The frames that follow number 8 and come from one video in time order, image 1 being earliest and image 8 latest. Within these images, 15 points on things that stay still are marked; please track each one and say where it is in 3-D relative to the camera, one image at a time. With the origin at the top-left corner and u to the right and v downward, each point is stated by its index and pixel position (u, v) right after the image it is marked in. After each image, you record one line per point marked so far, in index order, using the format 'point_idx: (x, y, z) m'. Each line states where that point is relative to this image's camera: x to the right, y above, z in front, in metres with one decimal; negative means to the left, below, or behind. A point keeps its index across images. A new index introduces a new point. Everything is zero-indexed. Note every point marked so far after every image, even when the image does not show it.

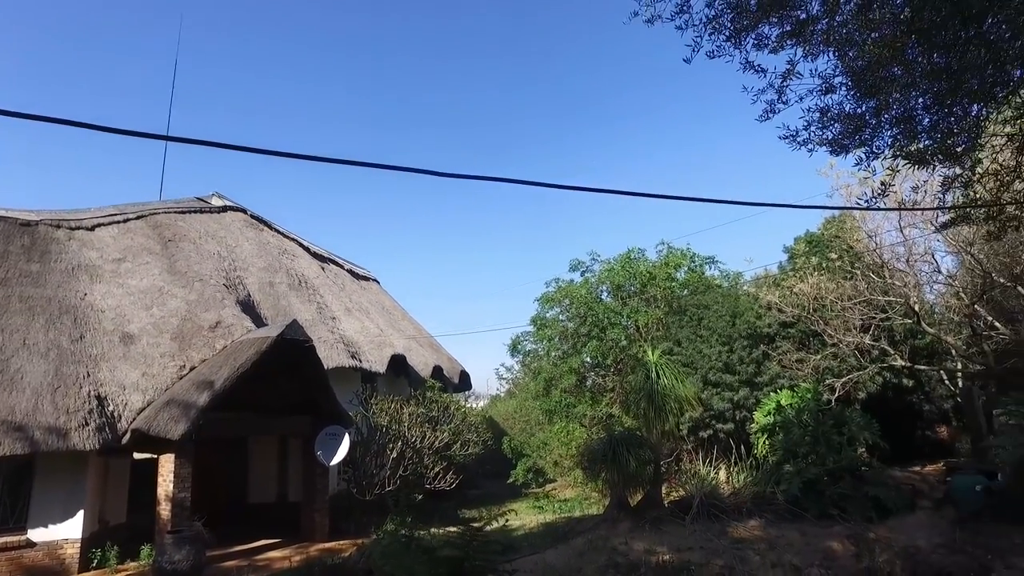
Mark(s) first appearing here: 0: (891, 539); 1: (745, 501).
0: (+5.1, -3.3, +9.3) m
1: (+3.6, -3.3, +10.8) m
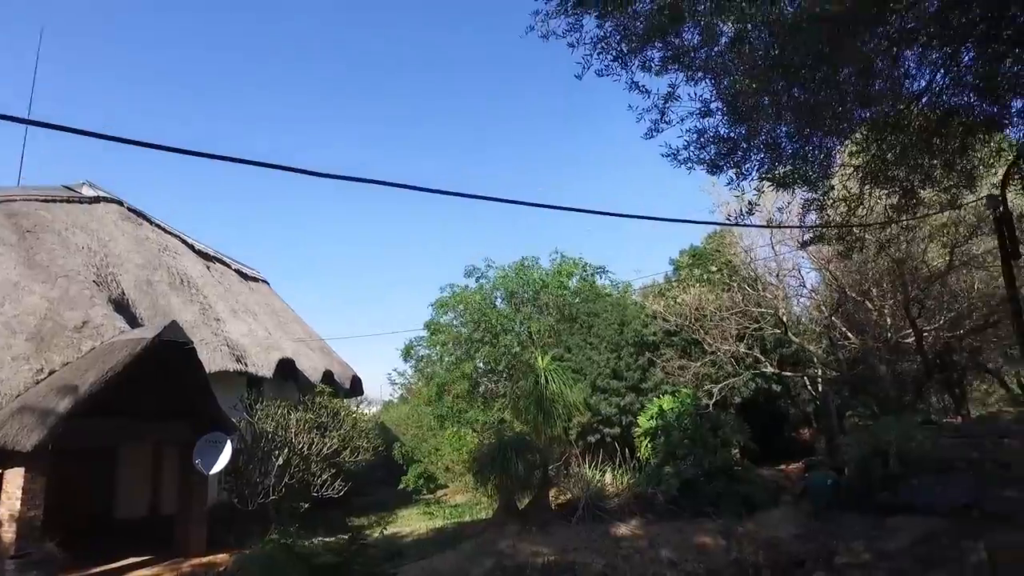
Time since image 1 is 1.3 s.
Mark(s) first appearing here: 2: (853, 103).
0: (+3.5, -3.5, +10.0) m
1: (+1.9, -3.5, +11.3) m
2: (+2.8, +1.6, +5.9) m
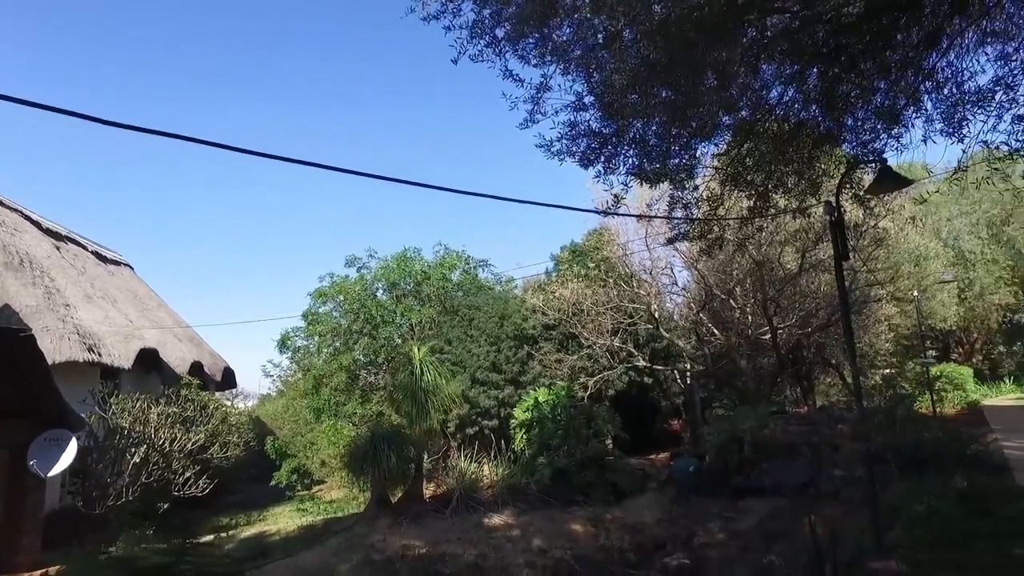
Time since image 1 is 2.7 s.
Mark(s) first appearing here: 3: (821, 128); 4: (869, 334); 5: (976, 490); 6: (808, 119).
0: (+1.7, -3.4, +10.4) m
1: (-0.2, -3.3, +11.4) m
2: (+1.8, +1.6, +6.1) m
3: (+2.9, +1.5, +6.7) m
4: (+8.0, -1.0, +15.4) m
5: (+4.6, -2.0, +6.9) m
6: (+2.8, +1.6, +6.5) m
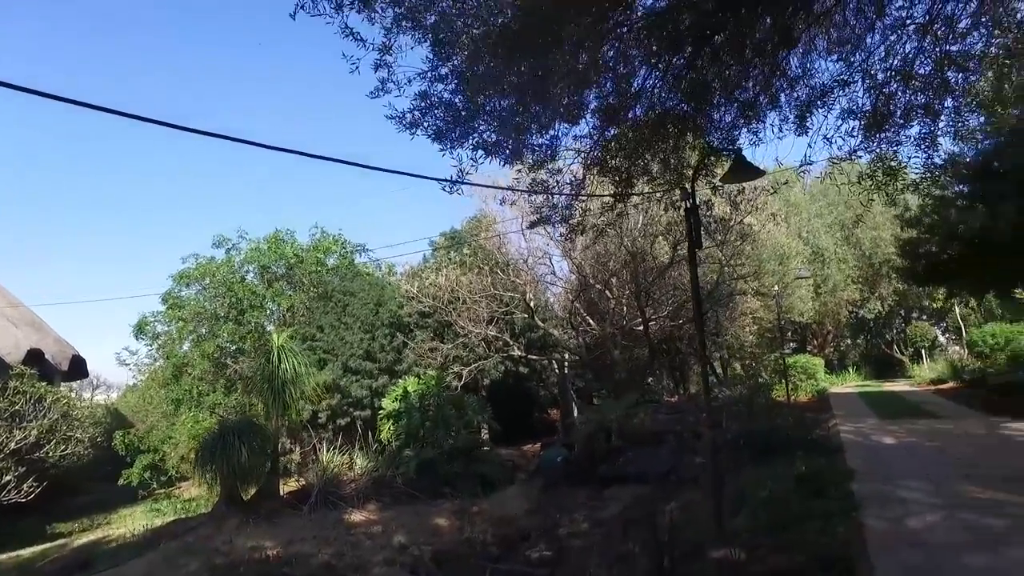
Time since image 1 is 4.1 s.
0: (-0.3, -3.3, +10.1) m
1: (-2.3, -3.1, +10.9) m
2: (+0.5, +1.7, +5.9) m
3: (+1.6, +1.6, +6.6) m
4: (+5.2, -0.9, +16.1) m
5: (+3.1, -1.9, +7.2) m
6: (+1.5, +1.7, +6.4) m
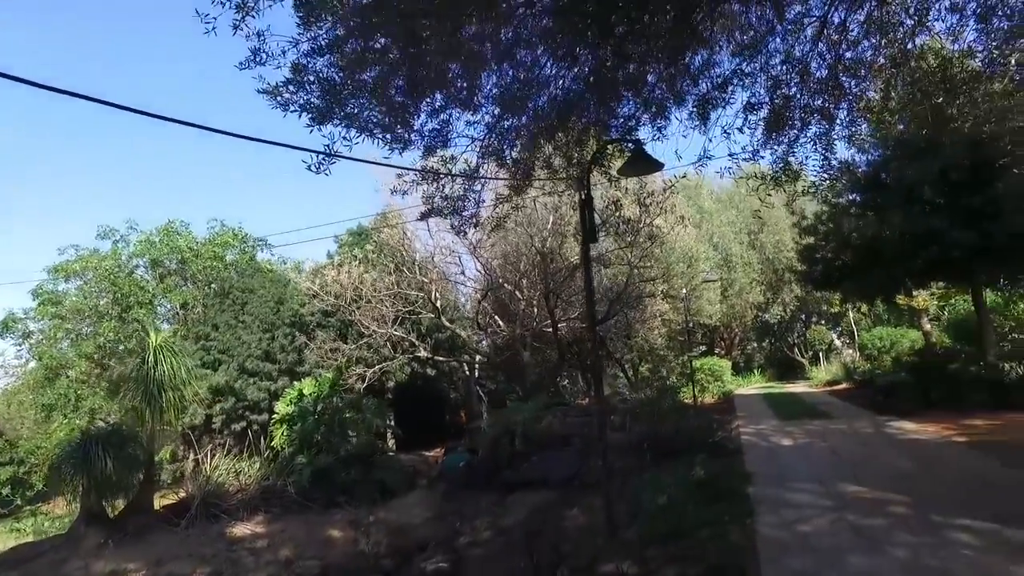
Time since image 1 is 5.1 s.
0: (-1.7, -3.2, +9.6) m
1: (-3.8, -3.0, +10.1) m
2: (-0.3, +1.8, +5.6) m
3: (+0.6, +1.6, +6.4) m
4: (+3.1, -0.9, +16.1) m
5: (+2.0, -2.0, +7.1) m
6: (+0.5, +1.7, +6.2) m
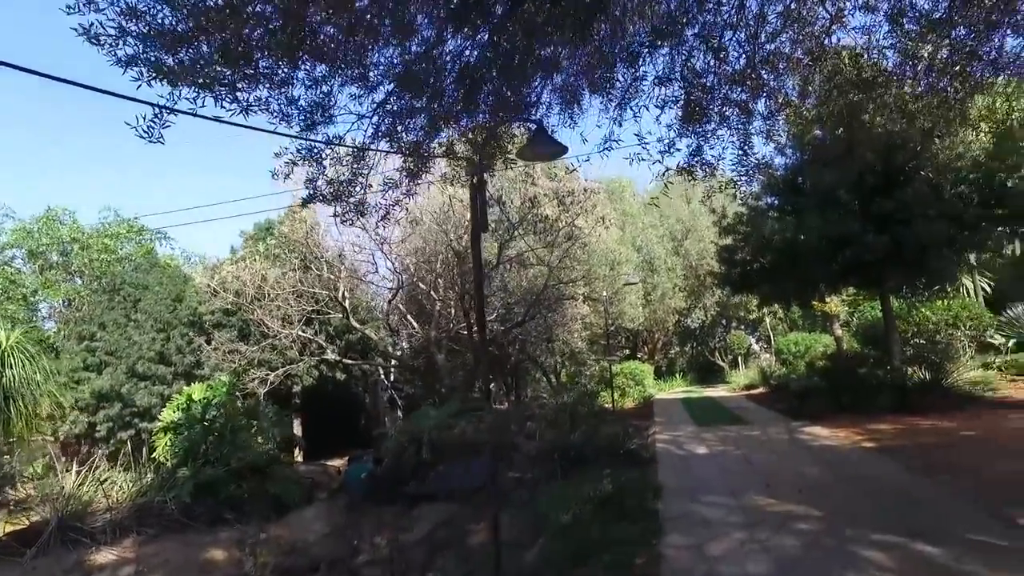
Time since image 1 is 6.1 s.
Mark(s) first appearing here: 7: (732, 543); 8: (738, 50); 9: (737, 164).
0: (-3.0, -3.2, +8.8) m
1: (-5.1, -3.0, +9.1) m
2: (-1.1, +1.8, +4.9) m
3: (-0.2, +1.6, +5.8) m
4: (+1.2, -1.0, +15.8) m
5: (+1.0, -2.0, +6.7) m
6: (-0.3, +1.7, +5.6) m
7: (+1.7, -1.9, +5.3) m
8: (+2.1, +2.2, +6.4) m
9: (+2.2, +1.2, +6.9) m
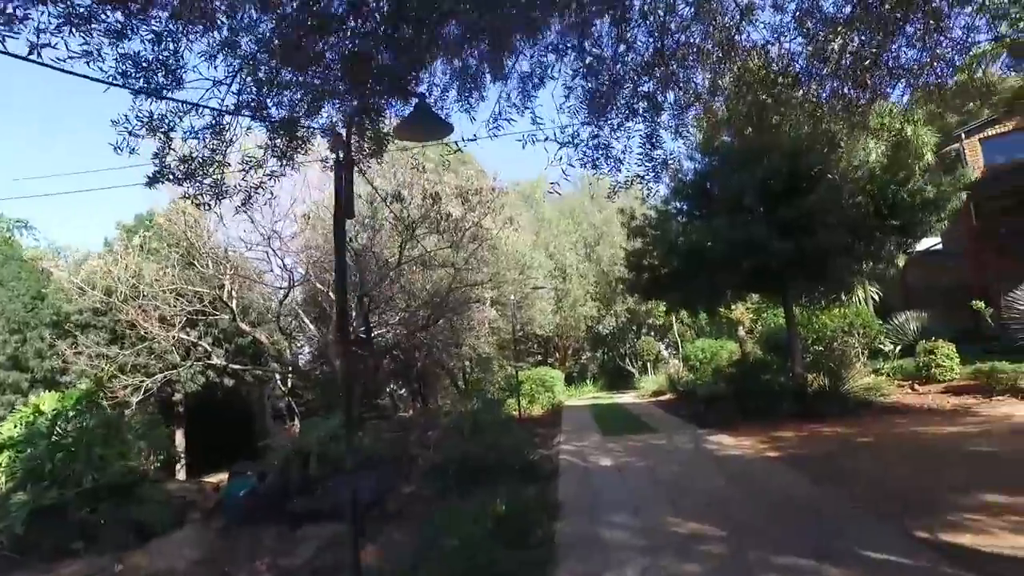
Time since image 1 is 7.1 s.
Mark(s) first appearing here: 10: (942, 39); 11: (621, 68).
0: (-4.2, -3.1, +7.8) m
1: (-6.3, -2.9, +7.8) m
2: (-1.8, +1.8, +4.2) m
3: (-1.1, +1.6, +5.2) m
4: (-0.9, -1.0, +15.2) m
5: (0.0, -2.0, +6.1) m
6: (-1.1, +1.7, +5.0) m
7: (+0.9, -1.9, +4.9) m
8: (+1.2, +2.2, +6.0) m
9: (+1.2, +1.2, +6.5) m
10: (+3.8, +2.2, +6.2) m
11: (+0.9, +1.9, +6.1) m
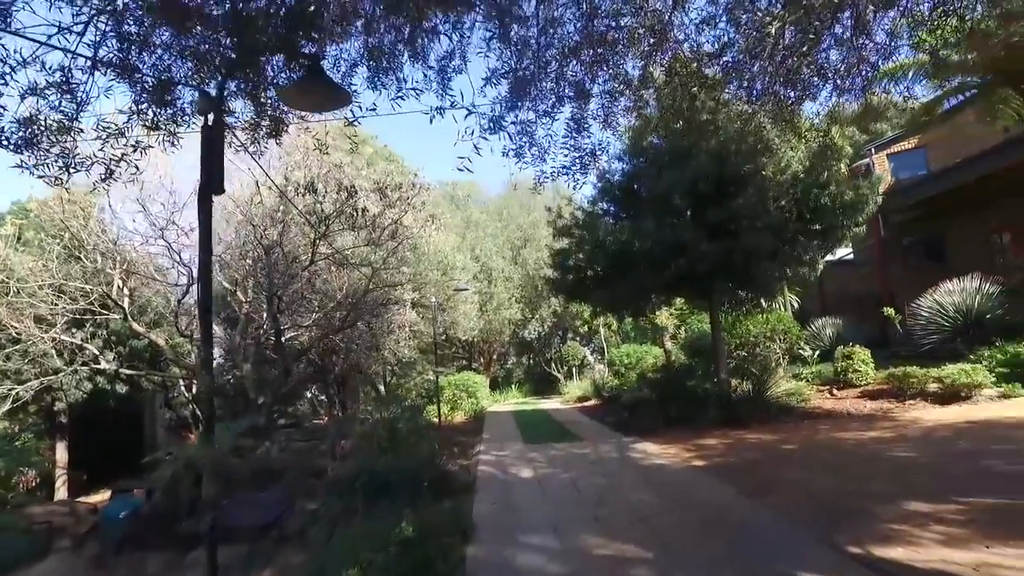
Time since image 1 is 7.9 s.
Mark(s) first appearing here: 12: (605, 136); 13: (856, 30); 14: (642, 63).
0: (-5.1, -3.1, +6.7) m
1: (-7.2, -2.8, +6.5) m
2: (-2.3, +1.9, +3.5) m
3: (-1.6, +1.7, +4.5) m
4: (-2.5, -1.1, +14.5) m
5: (-0.7, -1.9, +5.6) m
6: (-1.6, +1.8, +4.3) m
7: (+0.3, -1.9, +4.4) m
8: (+0.5, +2.2, +5.6) m
9: (+0.5, +1.2, +6.1) m
10: (+3.1, +2.2, +6.0) m
11: (+0.3, +1.9, +5.6) m
12: (+0.9, +1.4, +6.4) m
13: (+2.9, +2.2, +5.9) m
14: (+1.1, +2.0, +6.1) m
